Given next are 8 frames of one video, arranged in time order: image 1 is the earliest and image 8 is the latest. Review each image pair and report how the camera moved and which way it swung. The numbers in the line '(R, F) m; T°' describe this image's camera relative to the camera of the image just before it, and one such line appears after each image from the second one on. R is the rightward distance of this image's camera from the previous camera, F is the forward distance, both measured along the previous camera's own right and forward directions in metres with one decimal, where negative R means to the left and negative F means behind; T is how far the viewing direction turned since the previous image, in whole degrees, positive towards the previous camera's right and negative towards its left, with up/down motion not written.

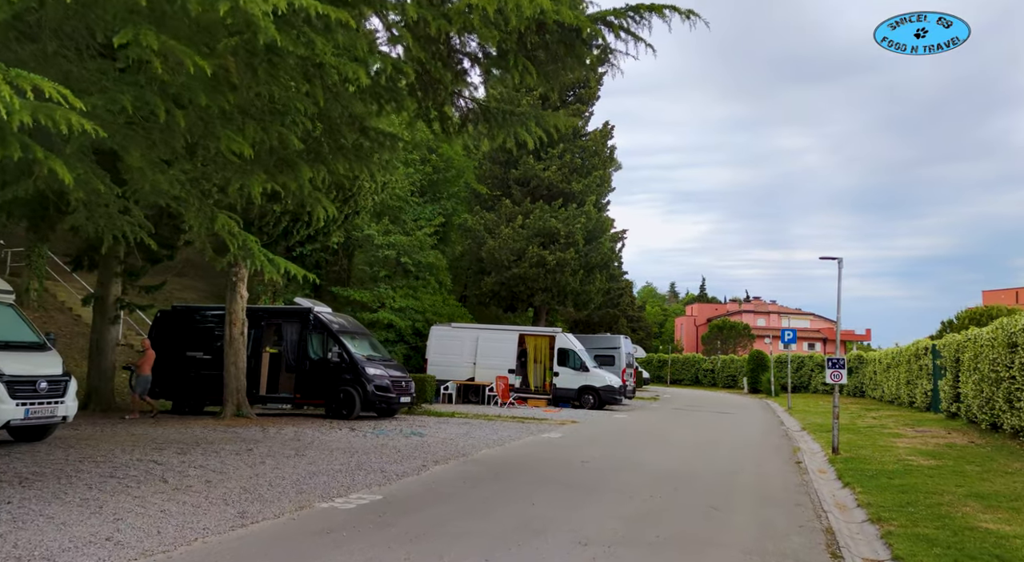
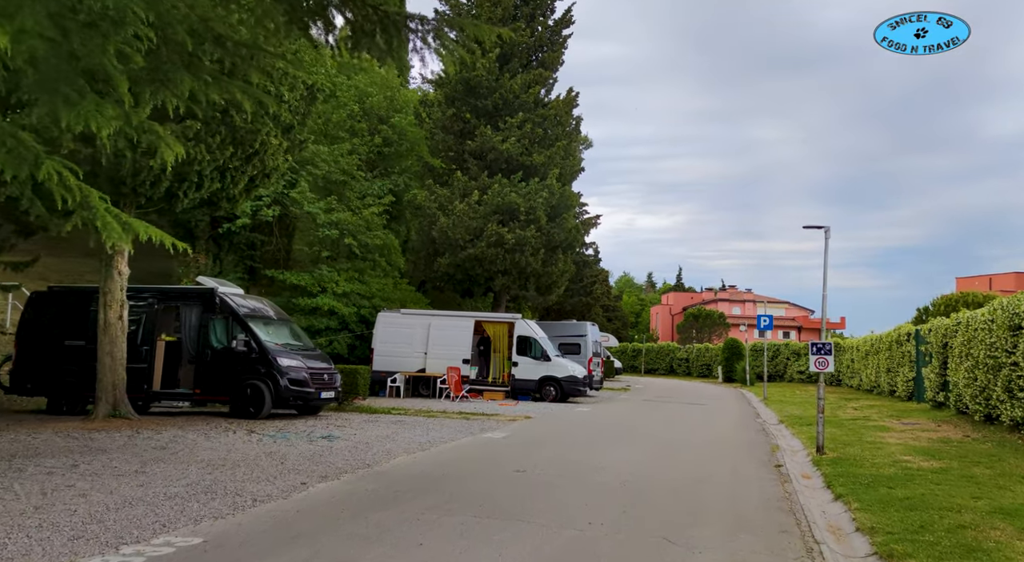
(+0.7, +2.3) m; +2°
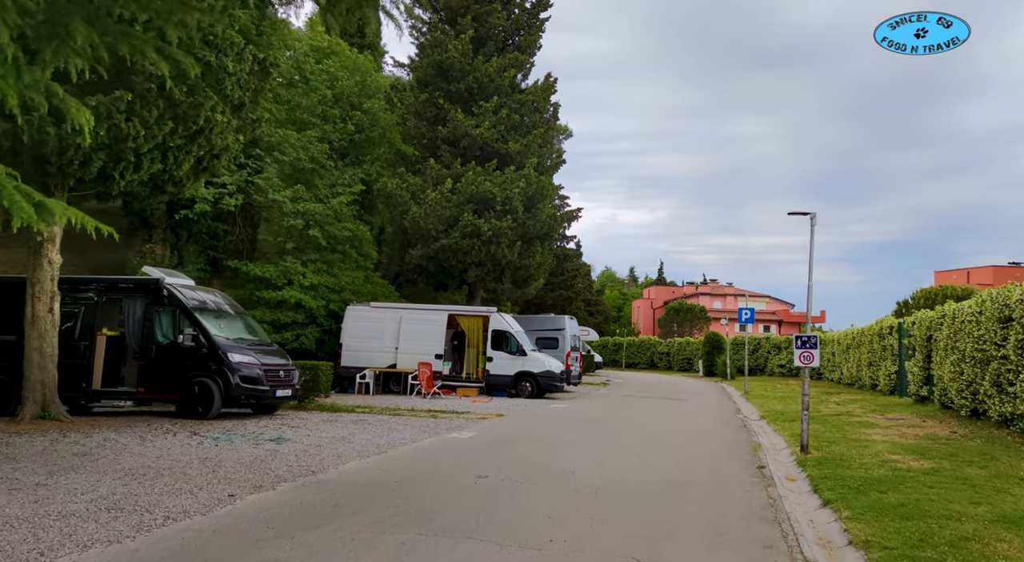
(+0.3, +0.9) m; +1°
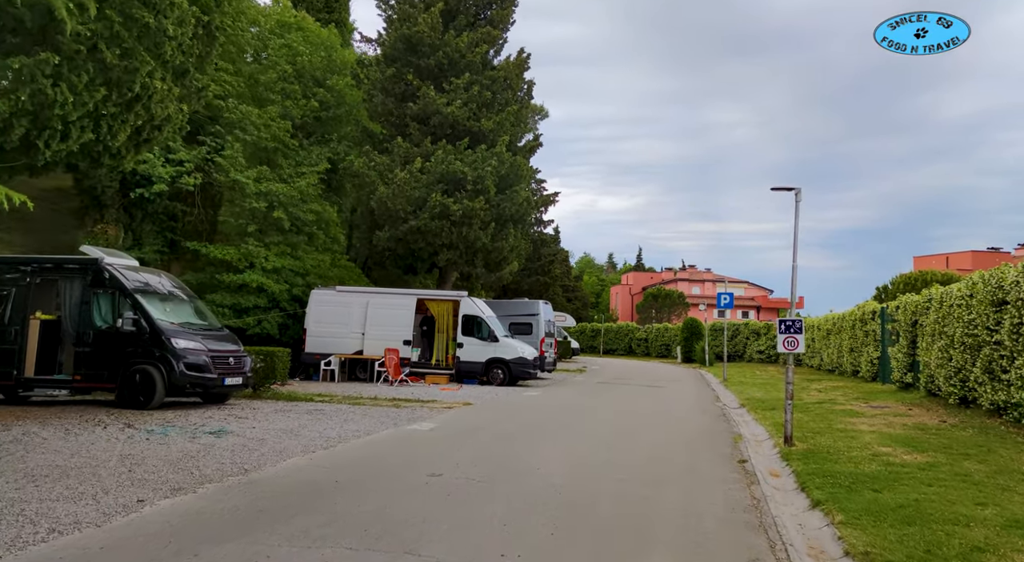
(+0.2, +0.9) m; +1°
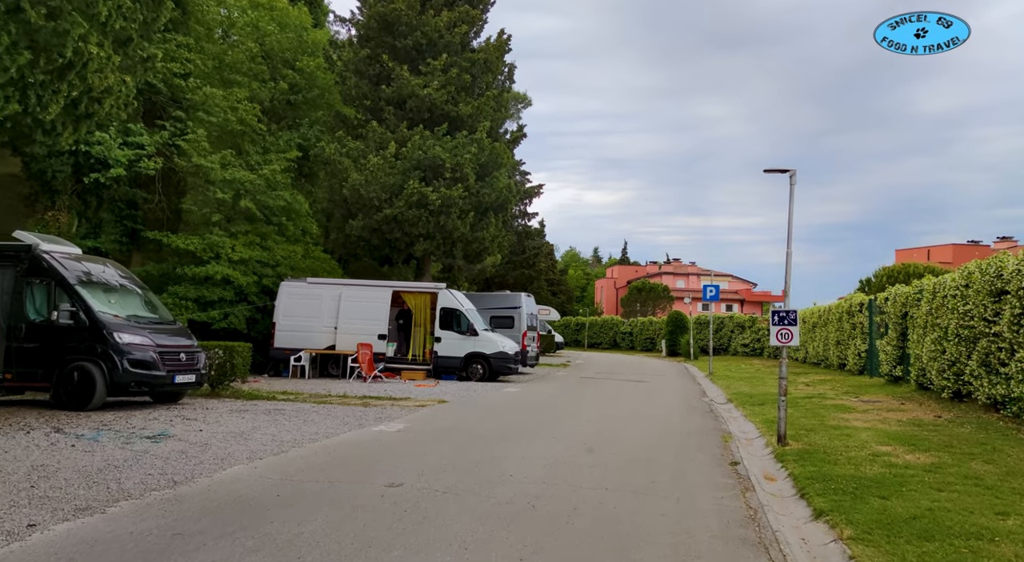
(+0.2, +0.9) m; +1°
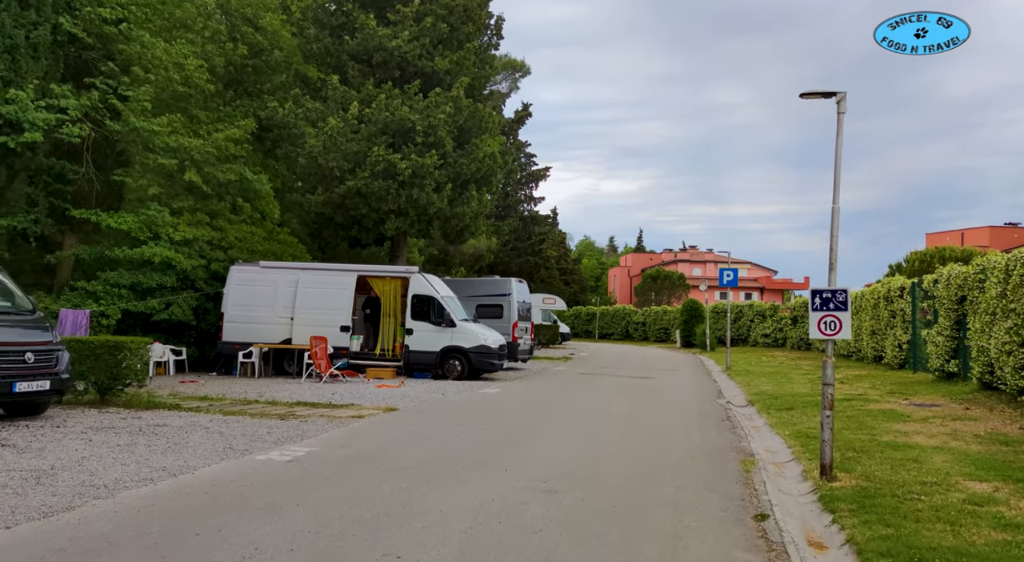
(+0.8, +3.1) m; -1°
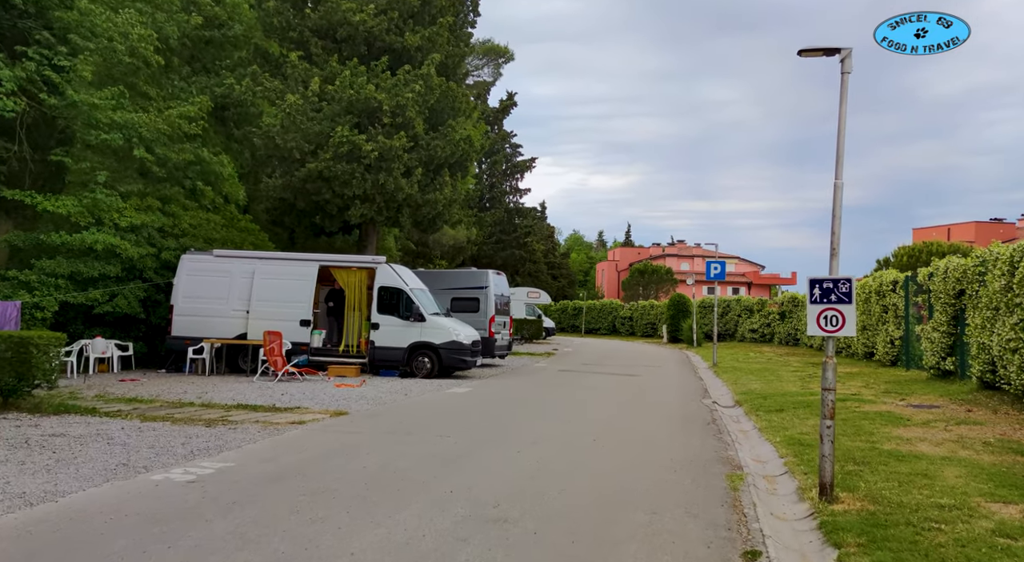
(+0.4, +1.2) m; +1°
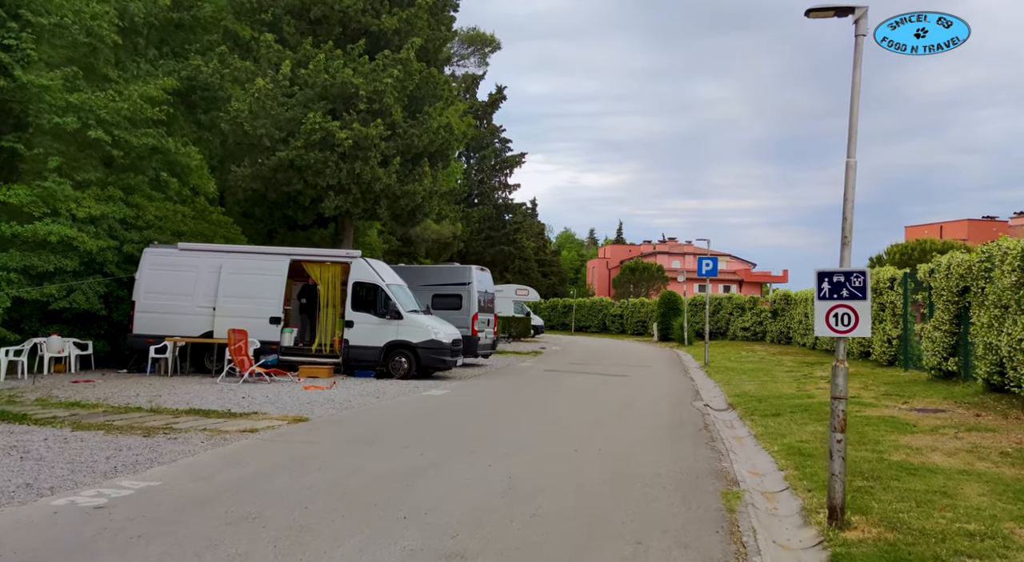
(+0.2, +0.9) m; +1°
